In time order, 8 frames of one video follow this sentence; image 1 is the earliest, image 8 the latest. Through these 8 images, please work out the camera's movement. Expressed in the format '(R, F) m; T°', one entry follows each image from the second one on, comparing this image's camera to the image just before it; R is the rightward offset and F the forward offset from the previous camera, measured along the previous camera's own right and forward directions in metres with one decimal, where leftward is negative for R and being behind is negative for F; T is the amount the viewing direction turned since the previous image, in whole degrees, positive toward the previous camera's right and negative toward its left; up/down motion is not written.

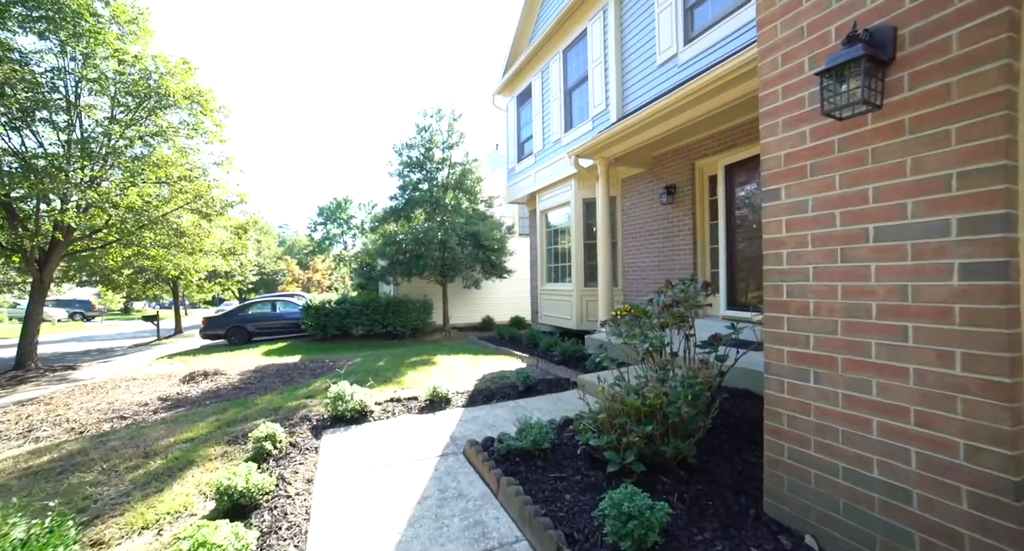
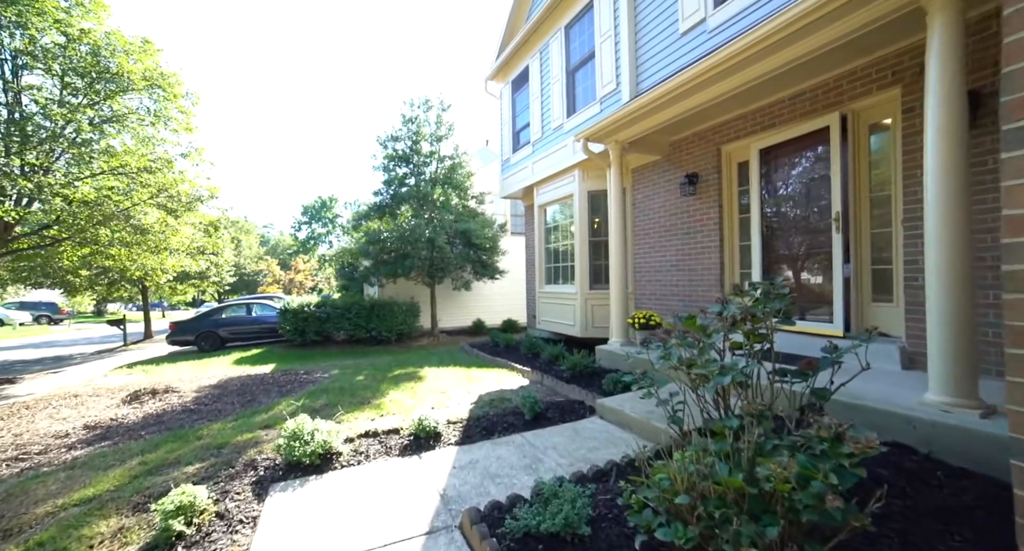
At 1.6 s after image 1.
(-0.1, +0.8) m; +2°
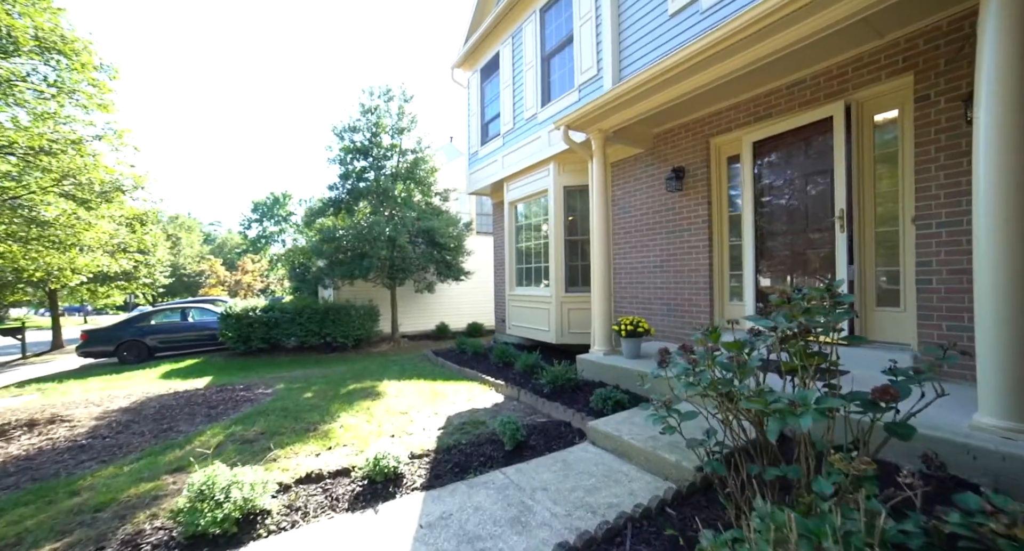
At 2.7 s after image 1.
(-0.1, +0.6) m; +5°
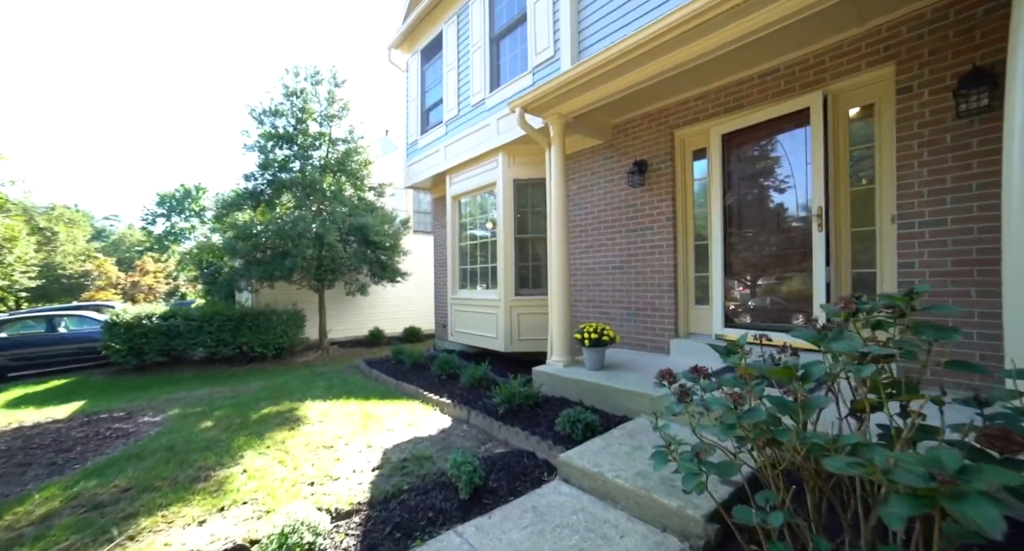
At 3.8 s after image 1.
(-0.1, +0.6) m; +8°
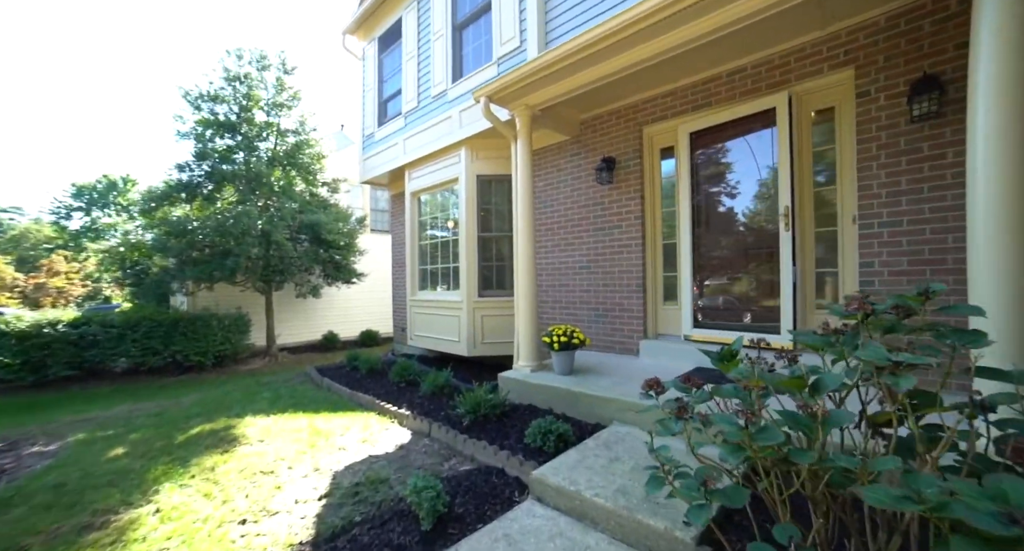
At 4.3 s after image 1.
(0.0, +0.2) m; +5°
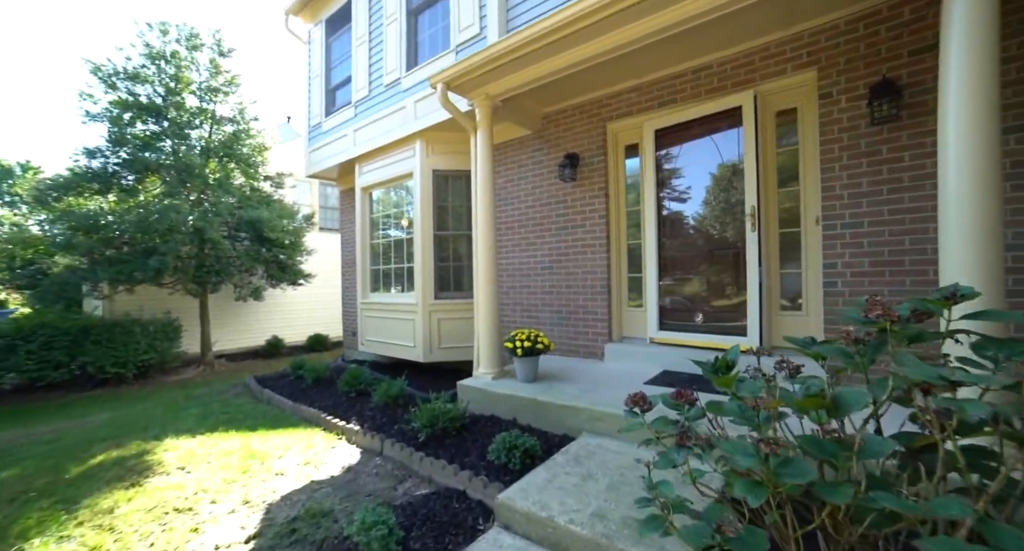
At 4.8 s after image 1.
(0.0, +0.2) m; +6°
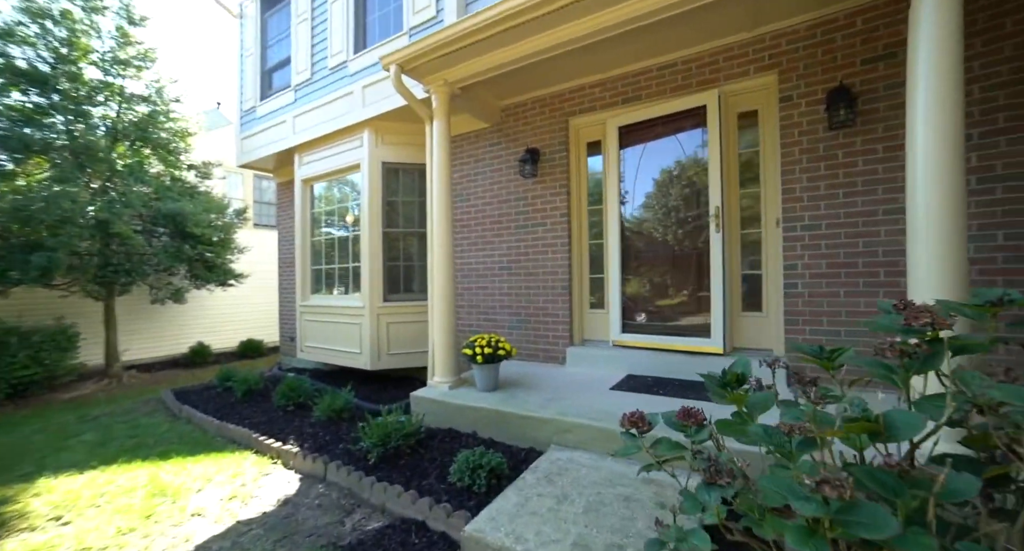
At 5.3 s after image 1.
(-0.1, +0.2) m; +7°
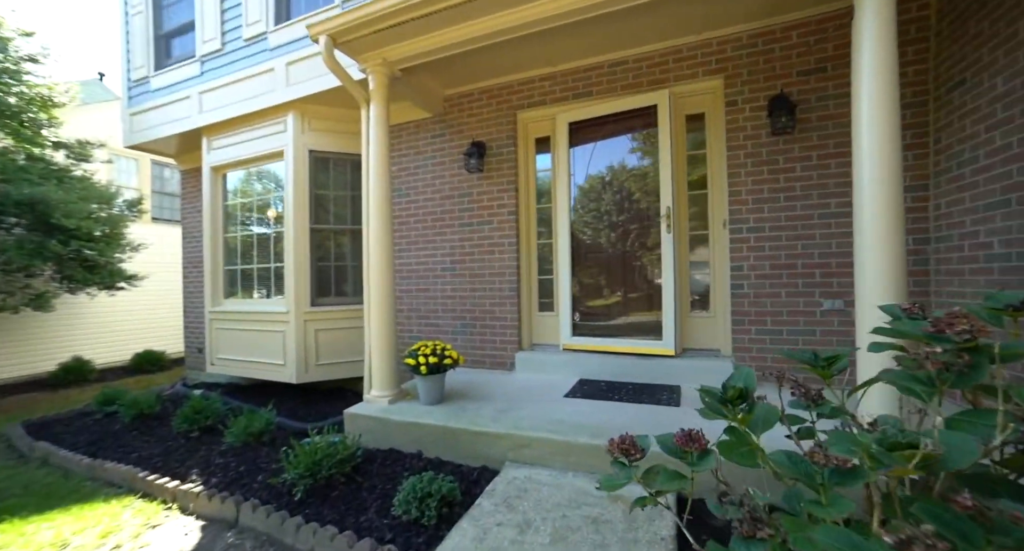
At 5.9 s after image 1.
(-0.1, +0.3) m; +9°
